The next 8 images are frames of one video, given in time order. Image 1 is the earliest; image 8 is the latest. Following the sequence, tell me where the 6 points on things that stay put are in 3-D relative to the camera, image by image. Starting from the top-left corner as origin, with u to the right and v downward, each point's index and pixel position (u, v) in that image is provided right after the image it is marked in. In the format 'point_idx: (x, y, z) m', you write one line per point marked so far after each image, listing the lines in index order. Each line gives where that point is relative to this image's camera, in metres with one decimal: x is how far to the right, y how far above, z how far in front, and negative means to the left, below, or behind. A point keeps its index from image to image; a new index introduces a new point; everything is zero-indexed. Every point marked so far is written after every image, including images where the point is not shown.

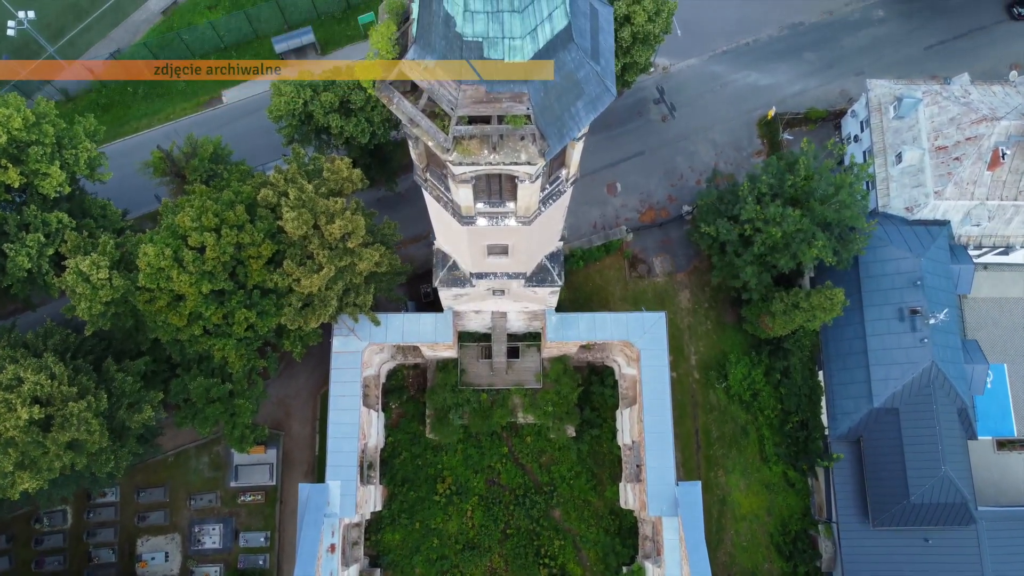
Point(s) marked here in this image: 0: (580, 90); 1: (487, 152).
0: (+1.3, +3.9, +16.0) m
1: (-0.5, +2.7, +16.3) m
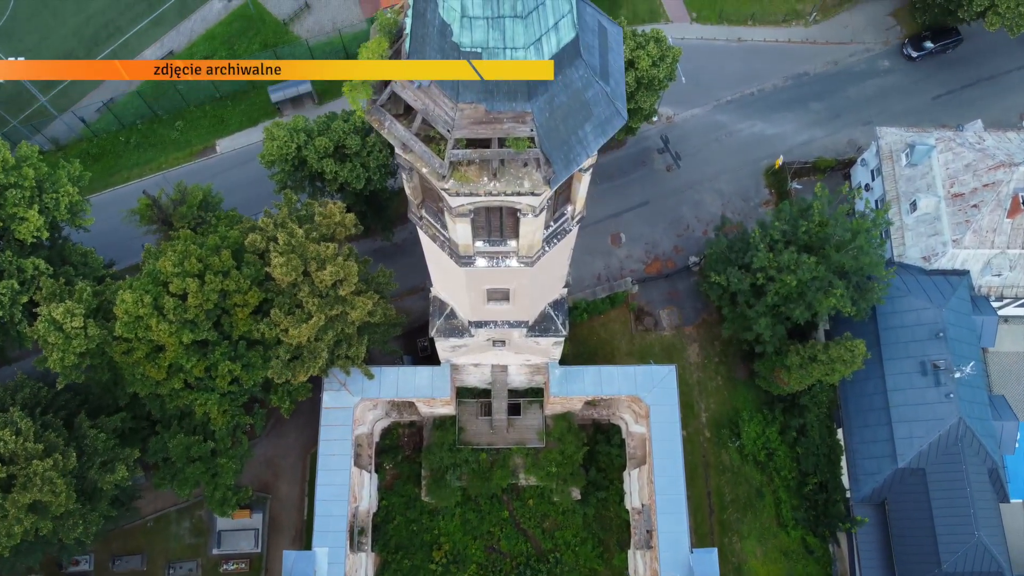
0: (+1.4, +3.2, +14.6) m
1: (-0.5, +2.0, +14.9) m
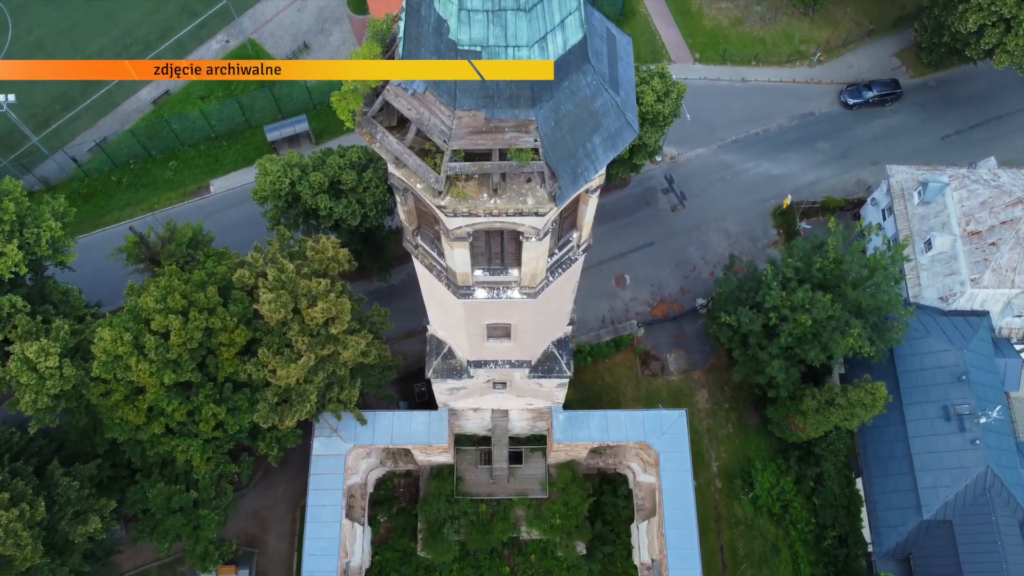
0: (+1.4, +2.8, +13.5) m
1: (-0.4, +1.5, +13.7) m
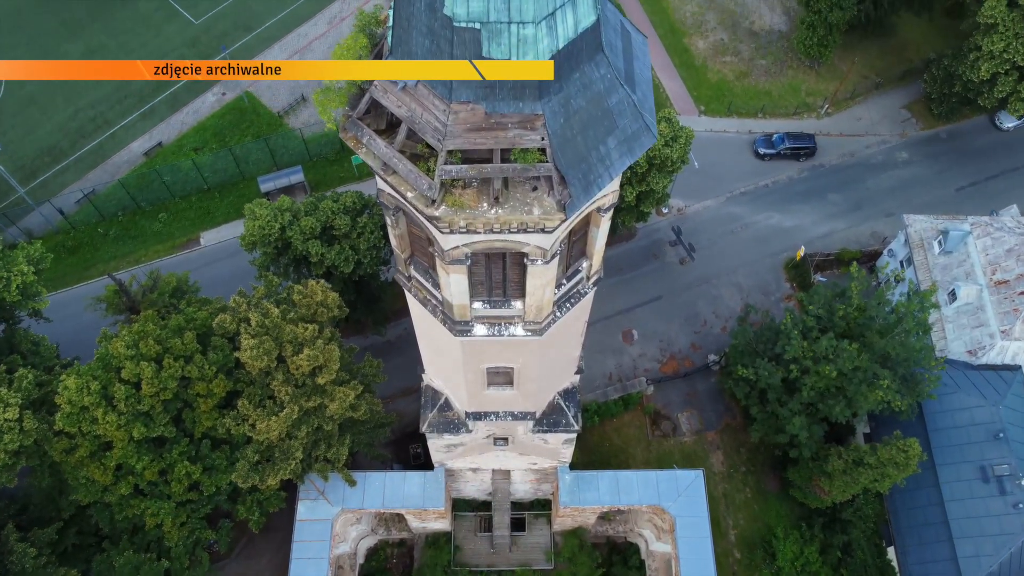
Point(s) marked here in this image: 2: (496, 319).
0: (+1.5, +2.4, +11.9) m
1: (-0.4, +1.2, +12.0) m
2: (-0.3, -0.6, +16.2) m
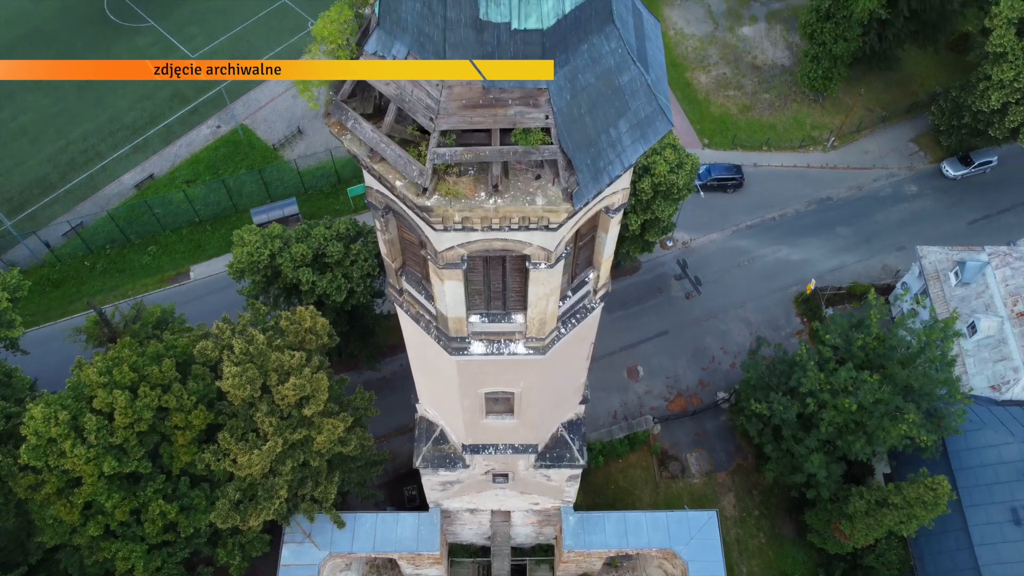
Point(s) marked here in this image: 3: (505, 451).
0: (+1.5, +2.5, +10.8) m
1: (-0.4, +1.2, +10.8) m
2: (-0.3, -0.9, +14.9) m
3: (-0.2, -4.0, +19.9) m
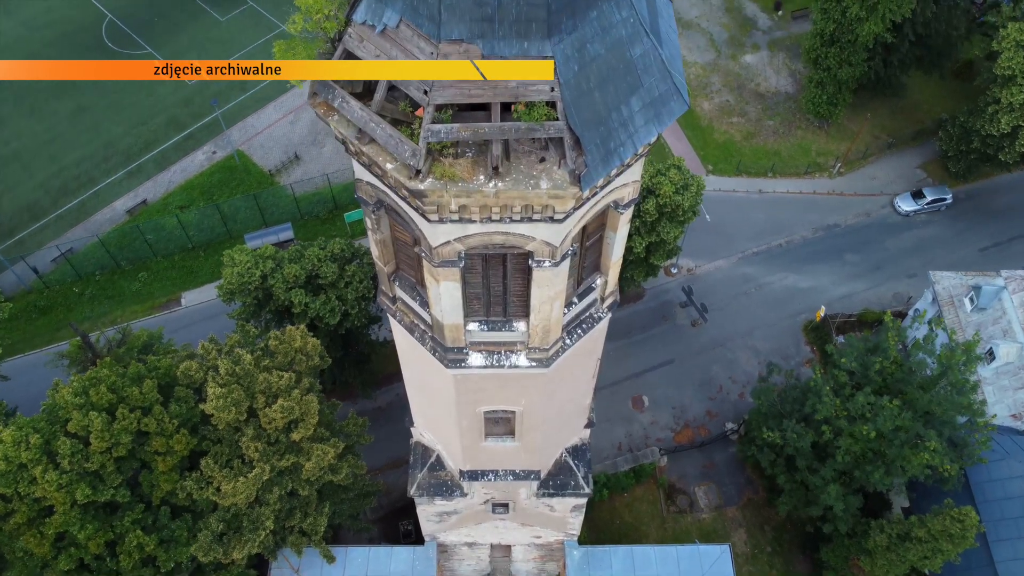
0: (+1.5, +2.5, +9.9) m
1: (-0.3, +1.3, +9.8) m
2: (-0.3, -1.0, +13.8) m
3: (-0.1, -4.4, +18.7) m
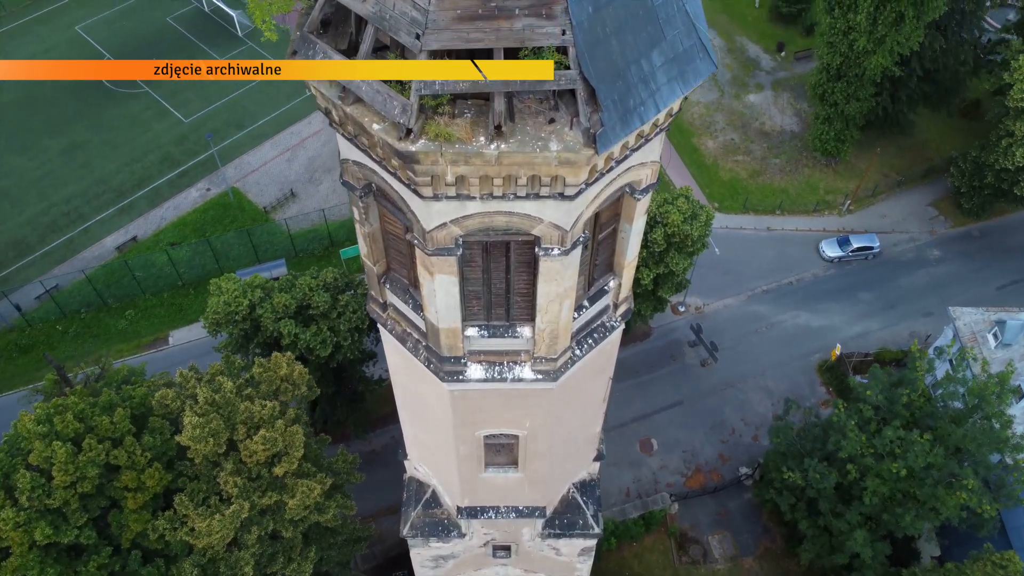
0: (+1.5, +2.8, +8.7) m
1: (-0.3, +1.5, +8.5) m
2: (-0.2, -1.0, +12.4) m
3: (-0.1, -4.7, +17.0) m
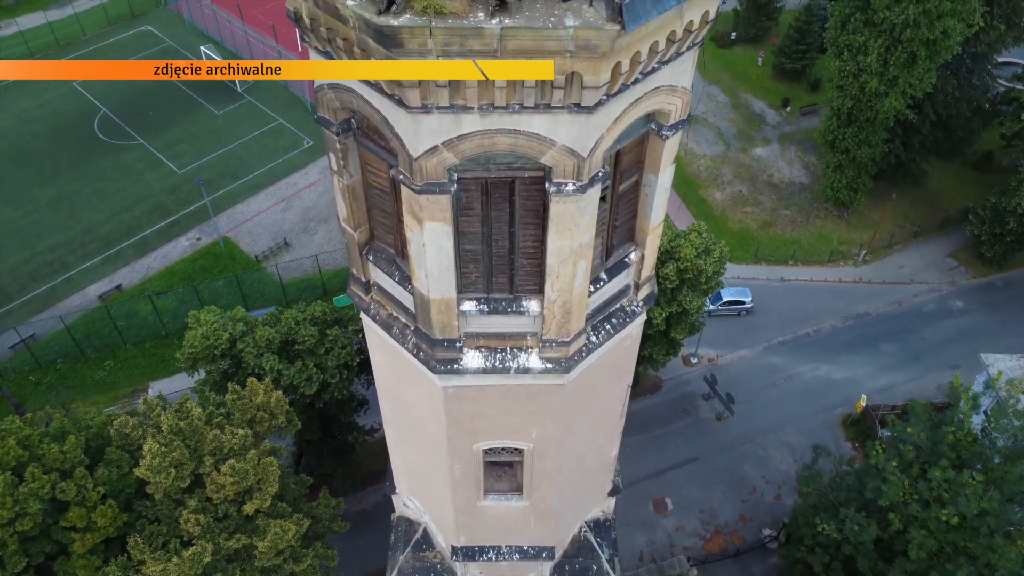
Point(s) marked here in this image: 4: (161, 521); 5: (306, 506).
0: (+1.6, +3.5, +7.2) m
1: (-0.2, +2.3, +6.9) m
2: (-0.2, -0.7, +10.4) m
3: (0.0, -4.8, +14.7) m
4: (-7.2, -4.7, +16.5) m
5: (-4.7, -4.9, +18.3) m
